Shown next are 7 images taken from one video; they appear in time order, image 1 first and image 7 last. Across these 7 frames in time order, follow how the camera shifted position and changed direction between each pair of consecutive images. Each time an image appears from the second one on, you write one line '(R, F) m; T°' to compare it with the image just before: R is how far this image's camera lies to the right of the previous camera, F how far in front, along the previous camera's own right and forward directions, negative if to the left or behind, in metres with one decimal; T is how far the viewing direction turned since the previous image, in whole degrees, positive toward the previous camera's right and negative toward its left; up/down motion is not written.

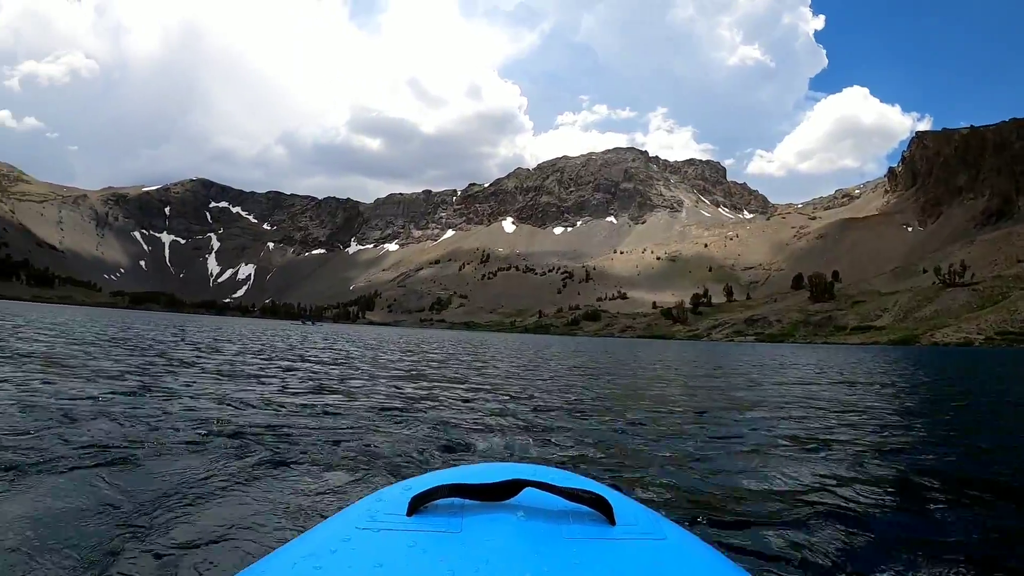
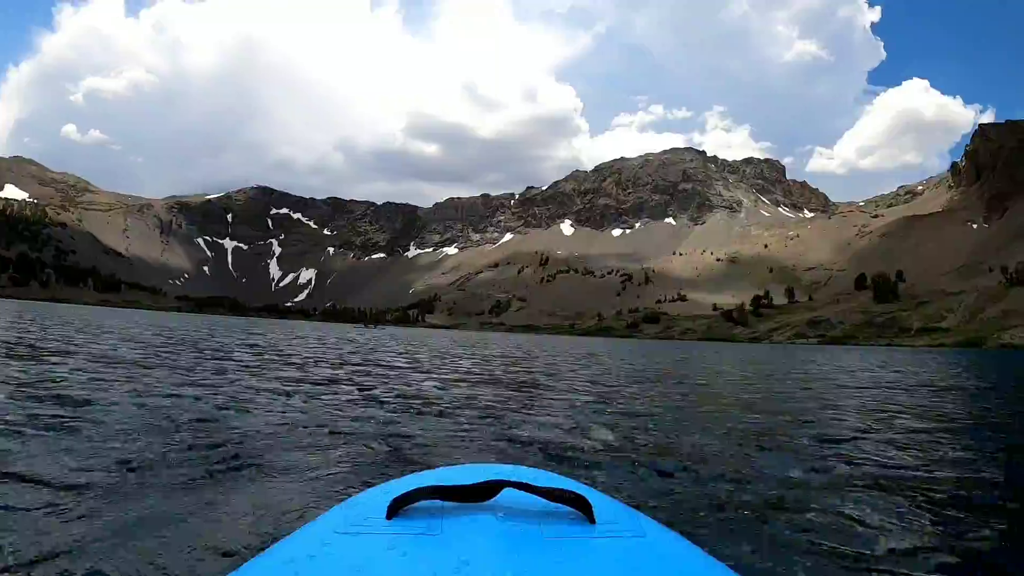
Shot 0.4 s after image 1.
(-4.9, +1.4) m; -3°
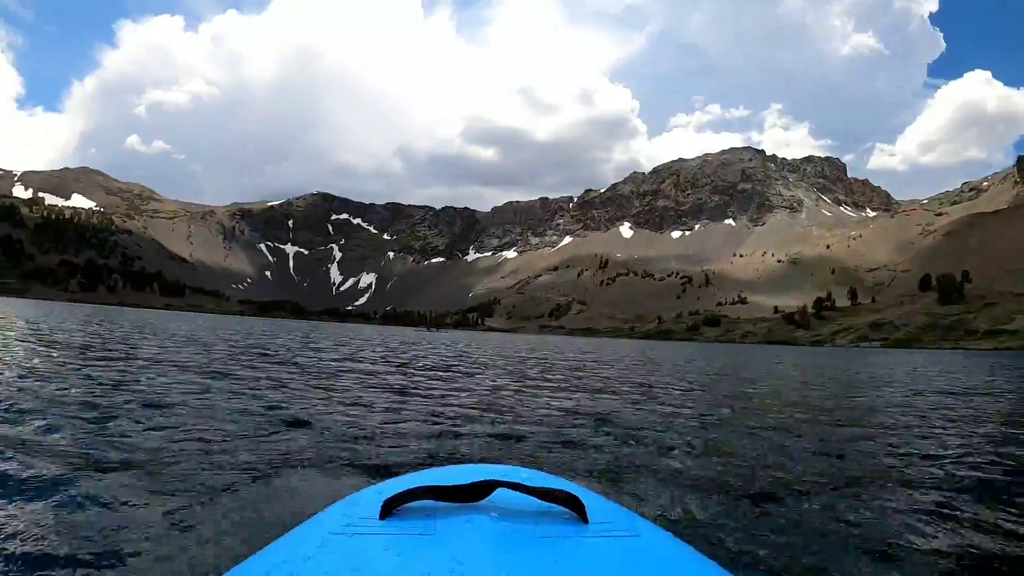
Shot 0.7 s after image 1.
(-5.2, +0.6) m; -3°
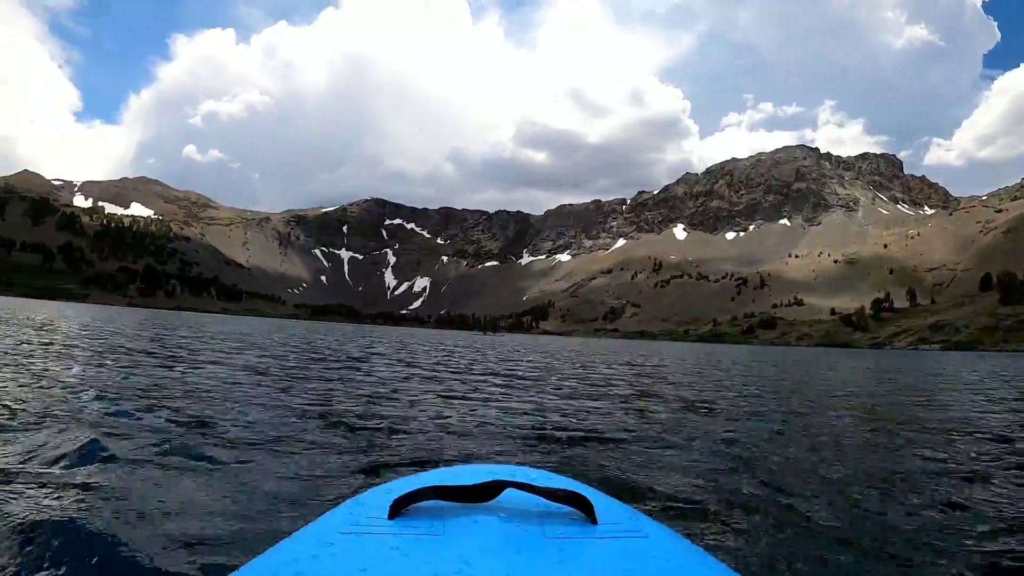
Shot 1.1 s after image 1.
(-4.8, -0.1) m; -3°
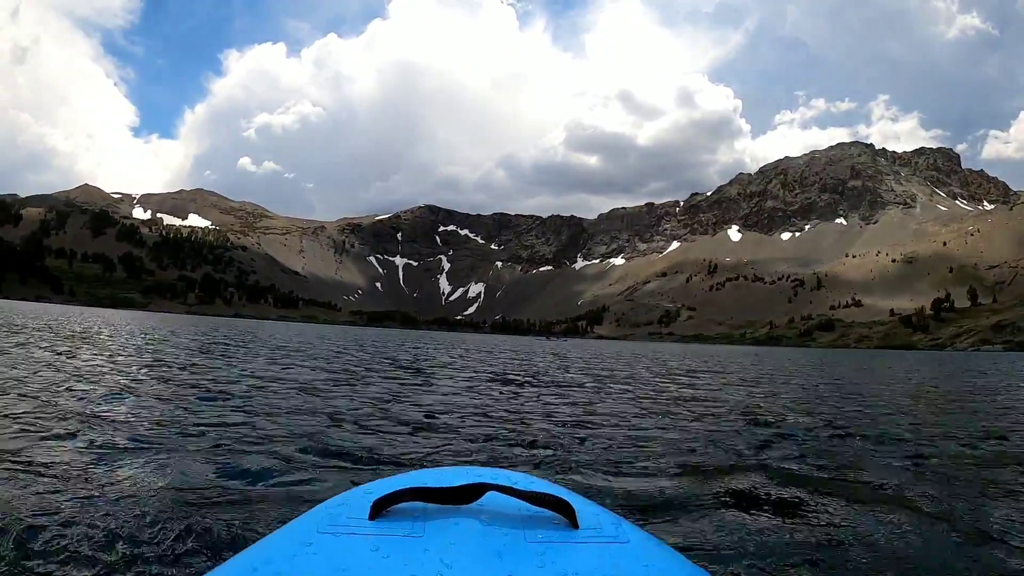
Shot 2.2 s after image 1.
(-4.8, -0.9) m; -3°
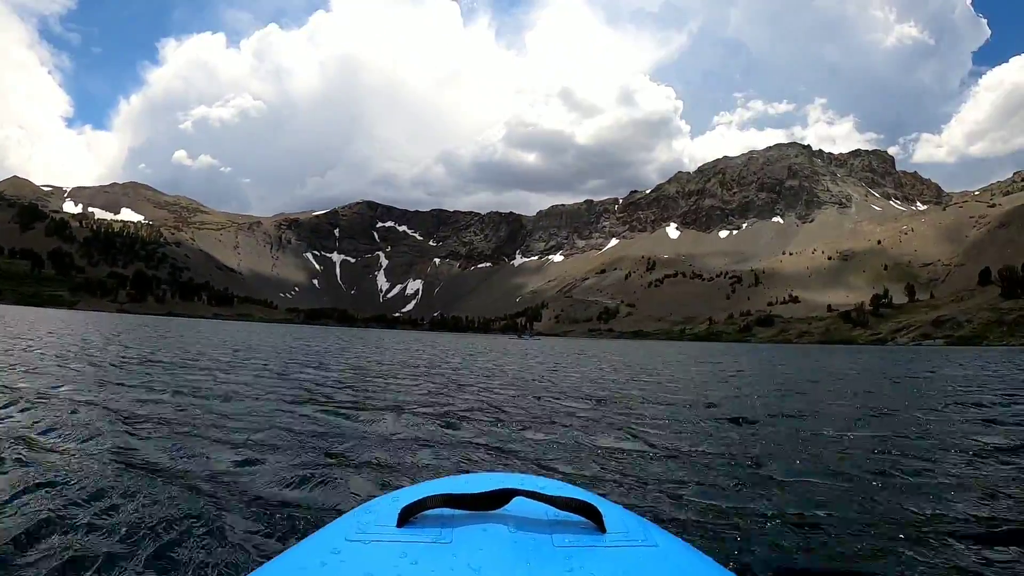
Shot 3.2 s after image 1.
(+5.4, +1.2) m; +3°
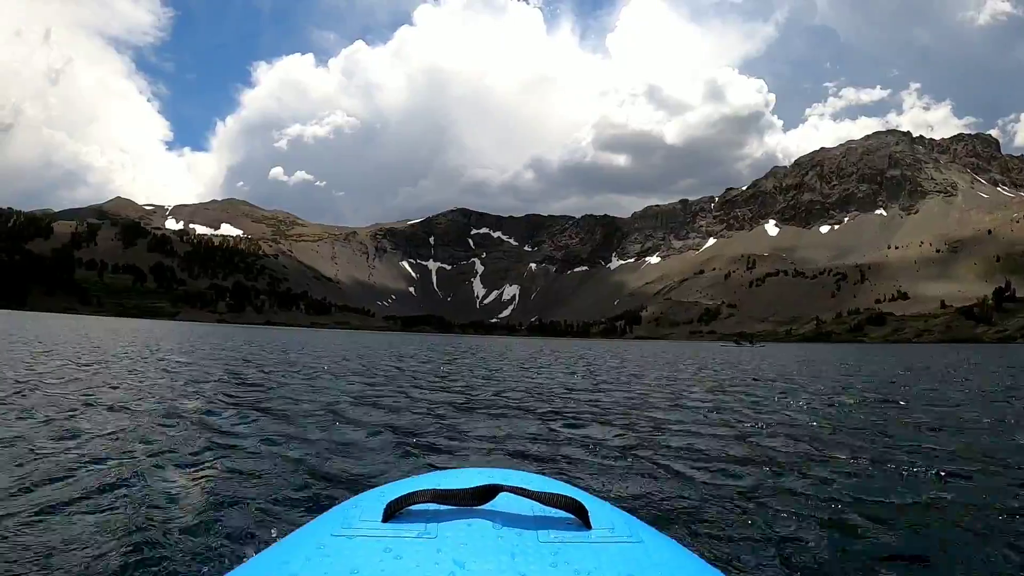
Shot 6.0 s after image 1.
(-8.6, -0.7) m; -5°
